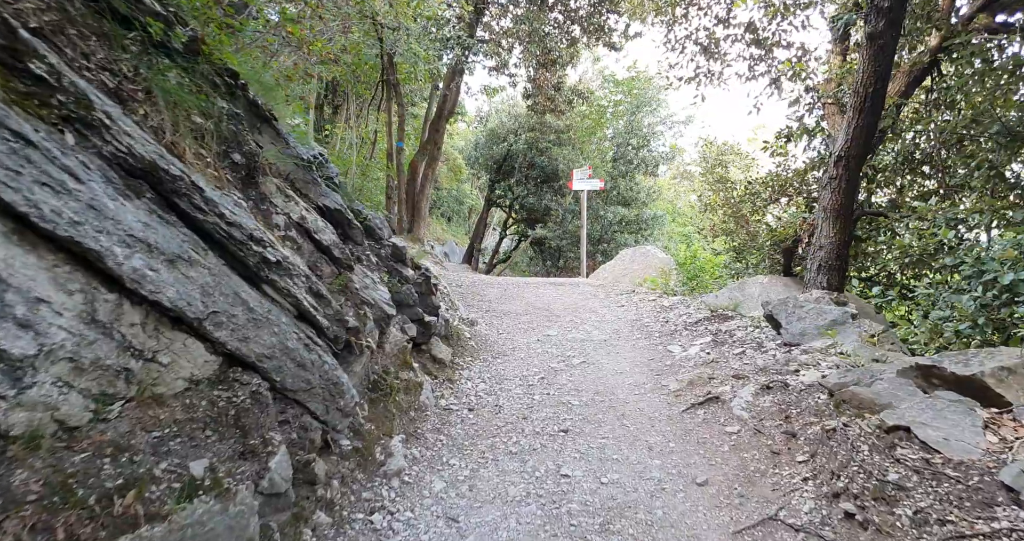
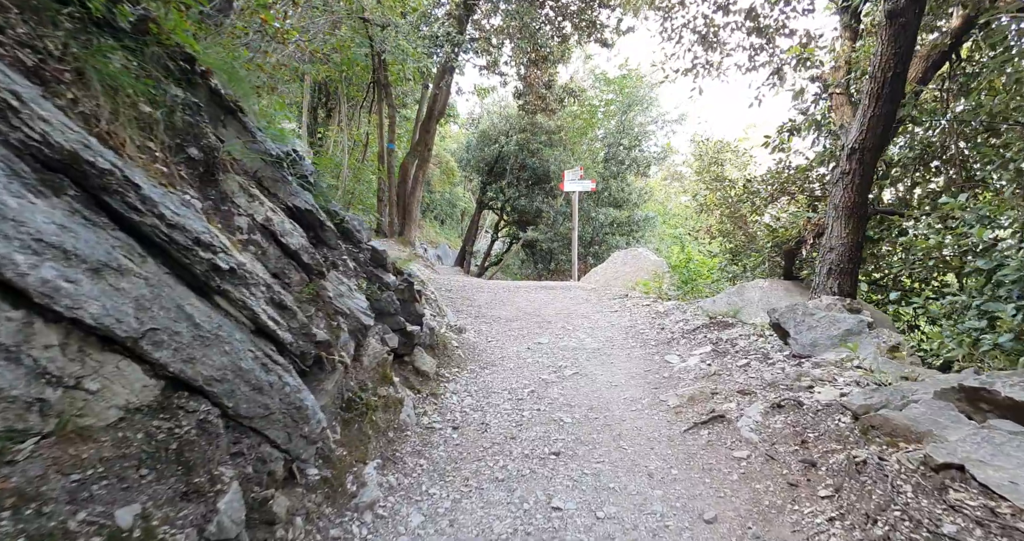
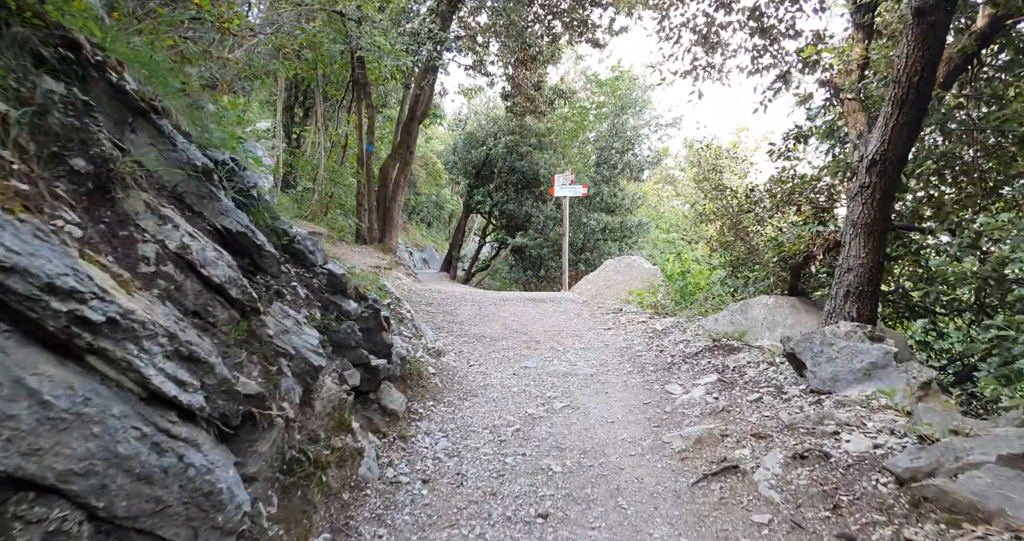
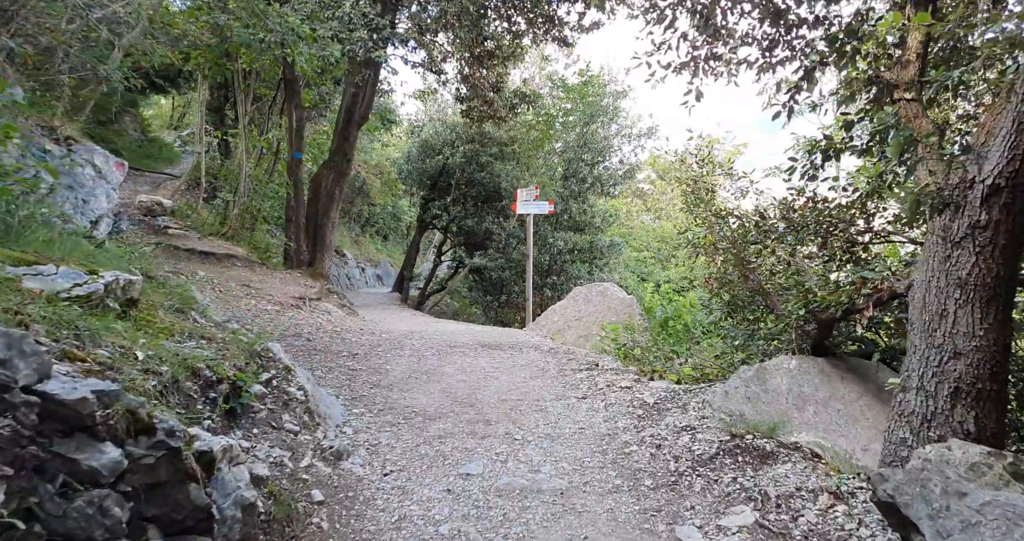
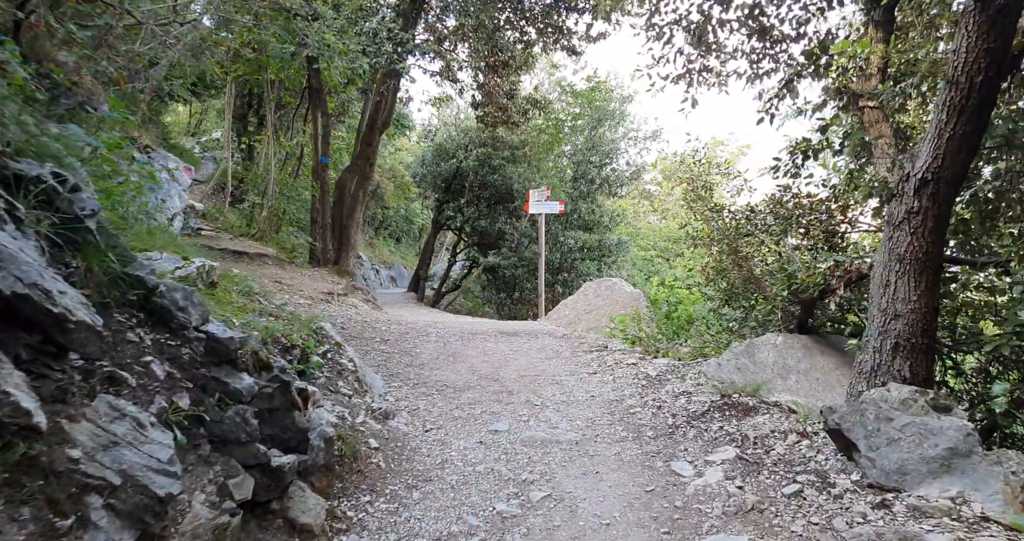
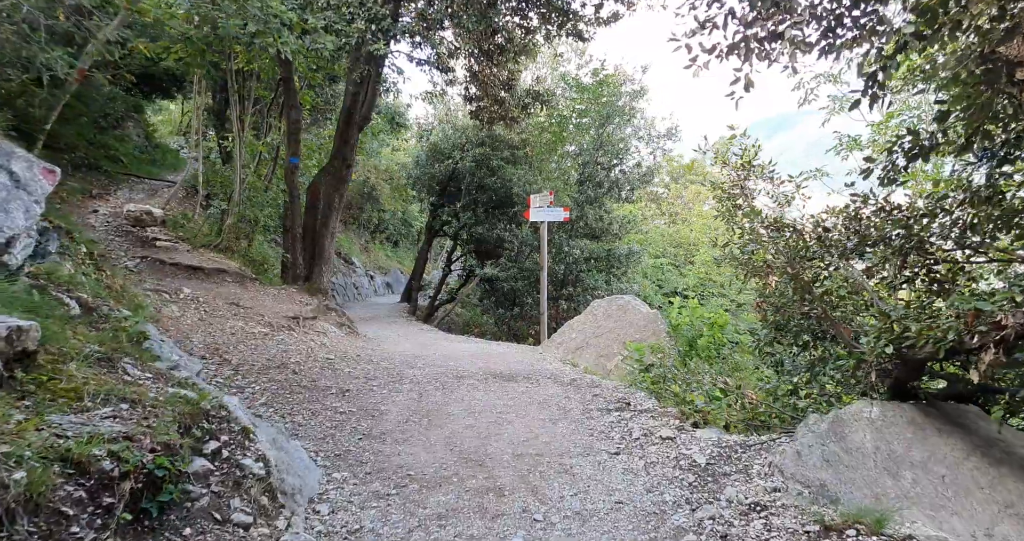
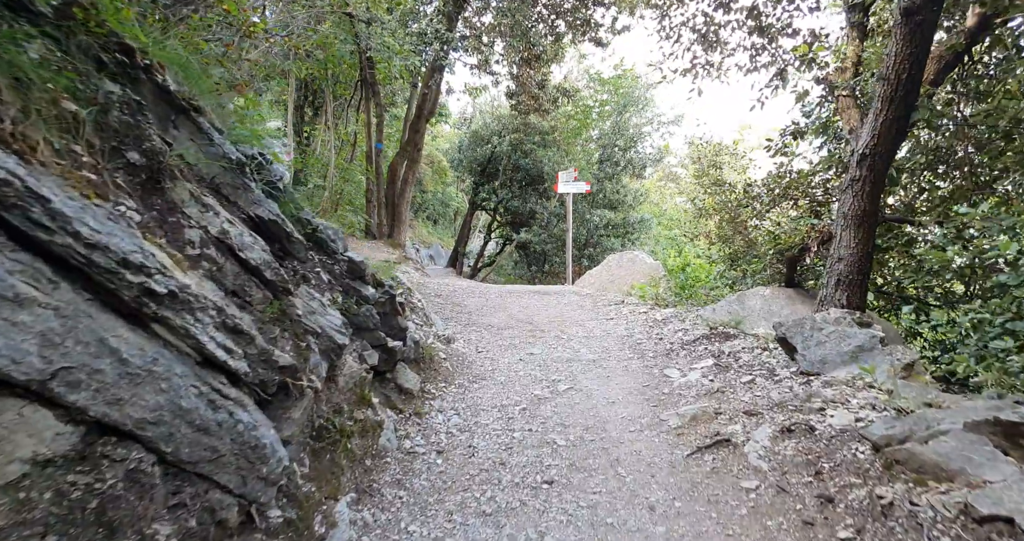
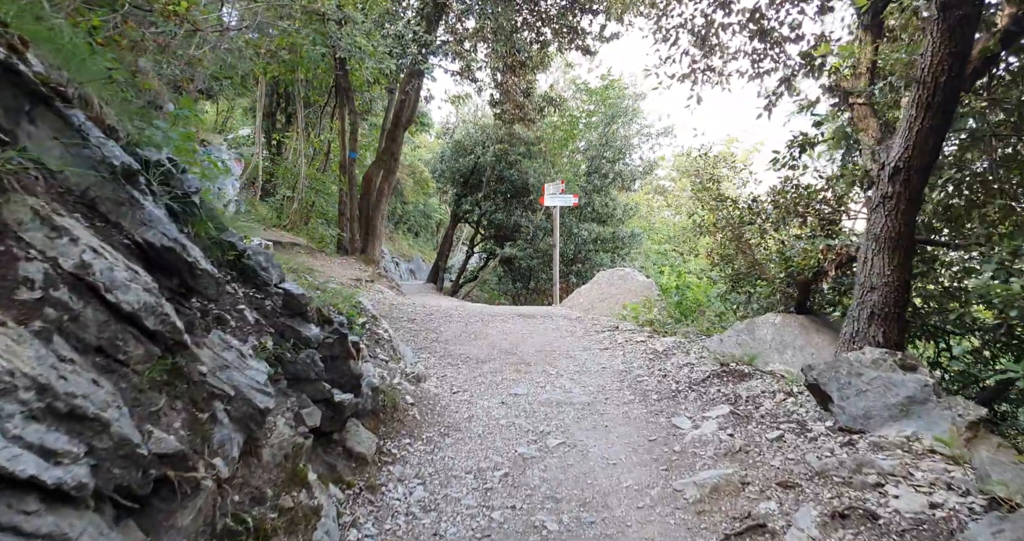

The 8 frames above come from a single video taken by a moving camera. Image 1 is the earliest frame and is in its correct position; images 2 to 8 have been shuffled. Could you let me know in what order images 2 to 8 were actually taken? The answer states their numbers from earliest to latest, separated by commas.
2, 7, 3, 8, 5, 4, 6
